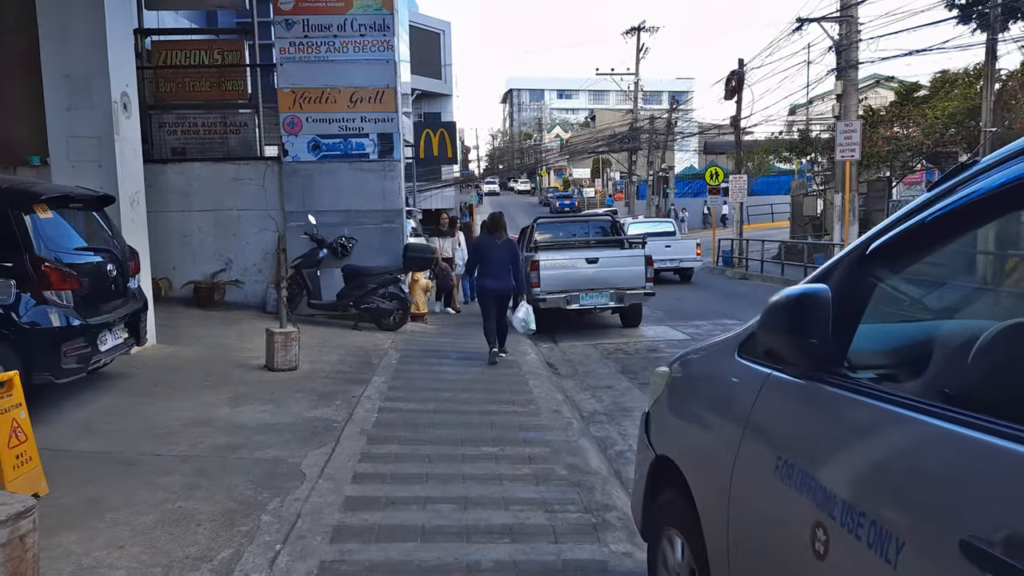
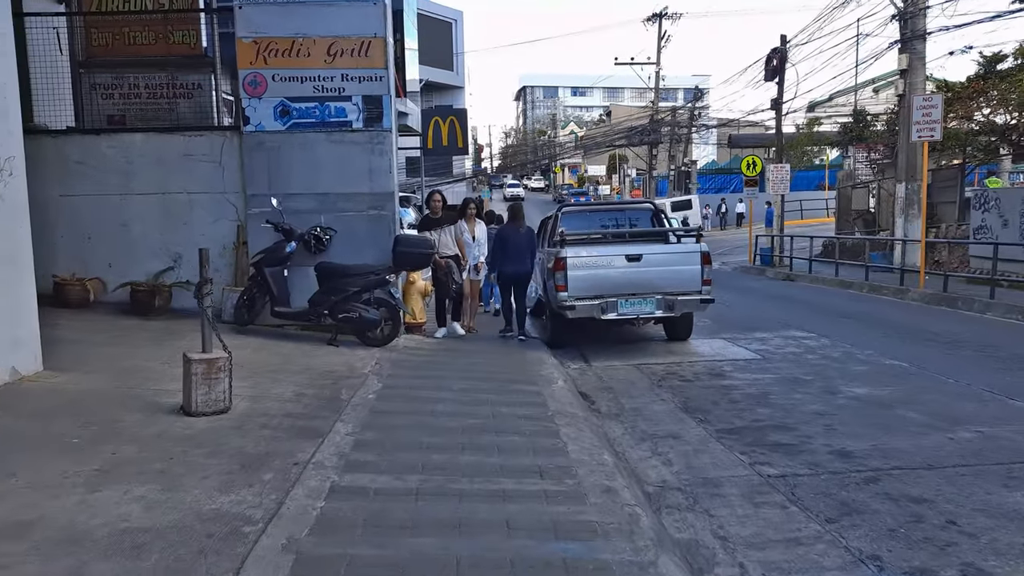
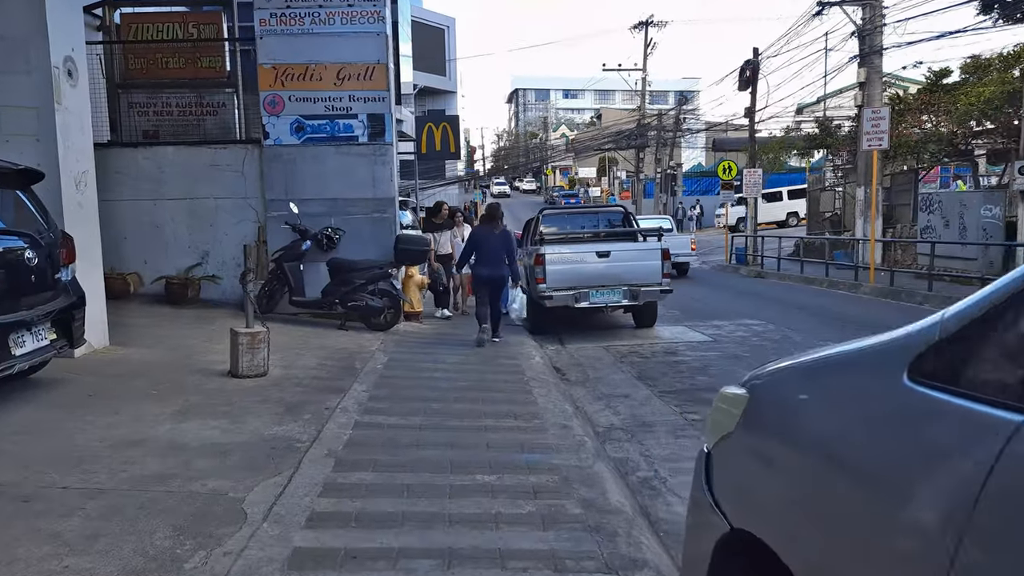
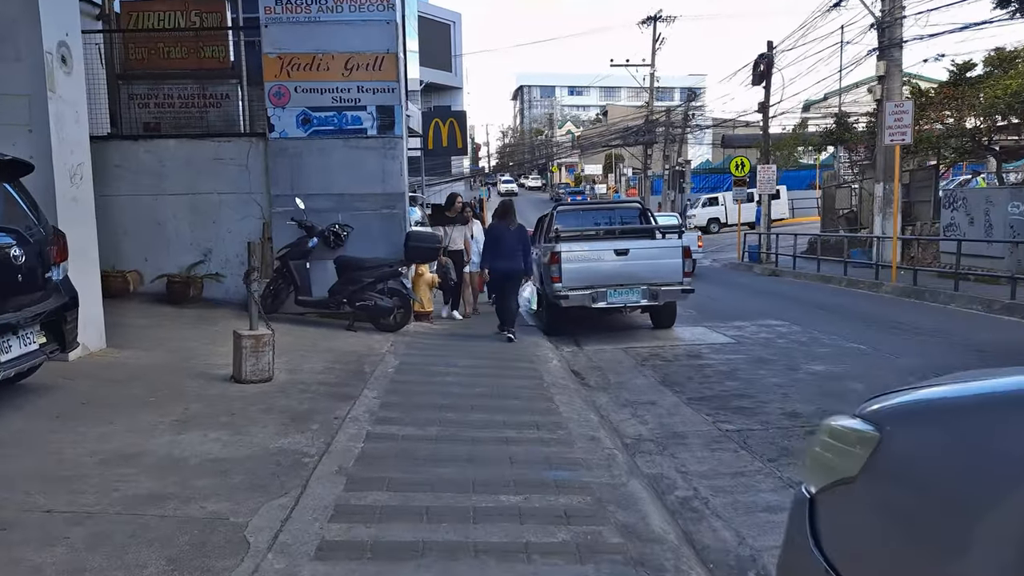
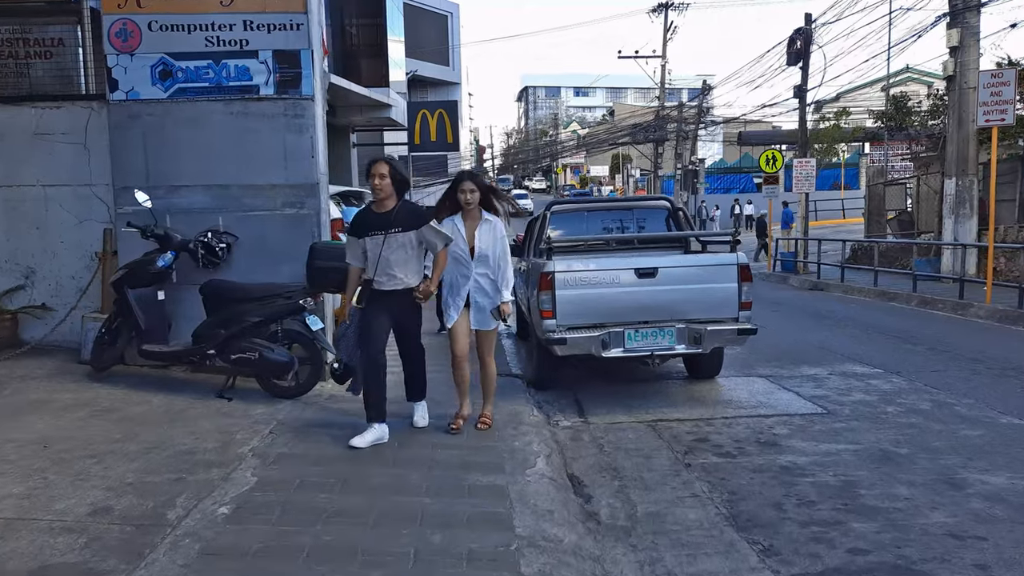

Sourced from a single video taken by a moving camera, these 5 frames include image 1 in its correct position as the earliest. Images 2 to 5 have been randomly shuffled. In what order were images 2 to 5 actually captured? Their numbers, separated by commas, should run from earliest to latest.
3, 4, 2, 5
